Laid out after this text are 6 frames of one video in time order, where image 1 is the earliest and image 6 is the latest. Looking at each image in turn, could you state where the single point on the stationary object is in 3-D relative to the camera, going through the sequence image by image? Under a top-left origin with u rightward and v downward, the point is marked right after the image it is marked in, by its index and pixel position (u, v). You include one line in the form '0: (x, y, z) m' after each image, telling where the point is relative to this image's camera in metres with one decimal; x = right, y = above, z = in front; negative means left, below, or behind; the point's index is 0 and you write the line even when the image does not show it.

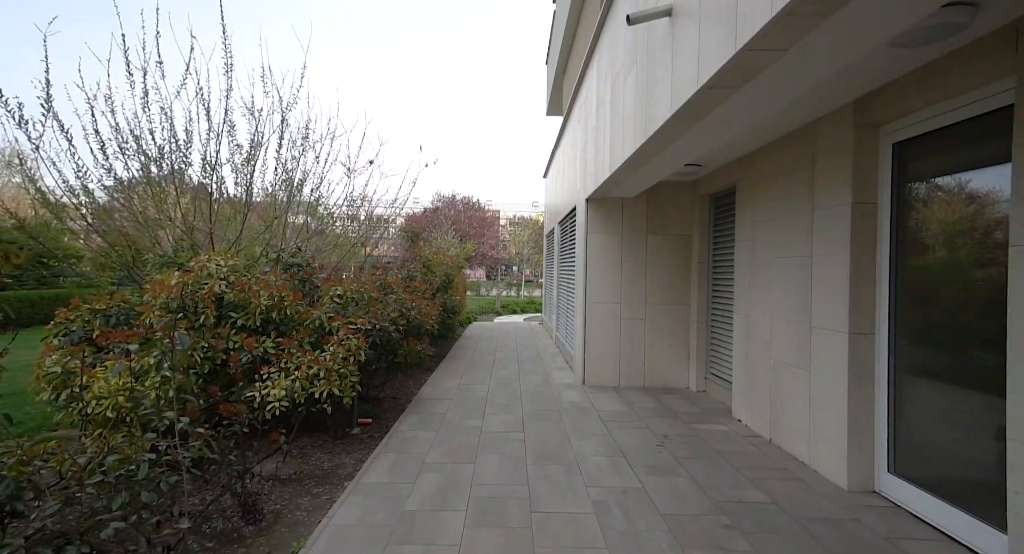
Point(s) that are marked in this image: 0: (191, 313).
0: (-2.4, -0.2, +3.3) m
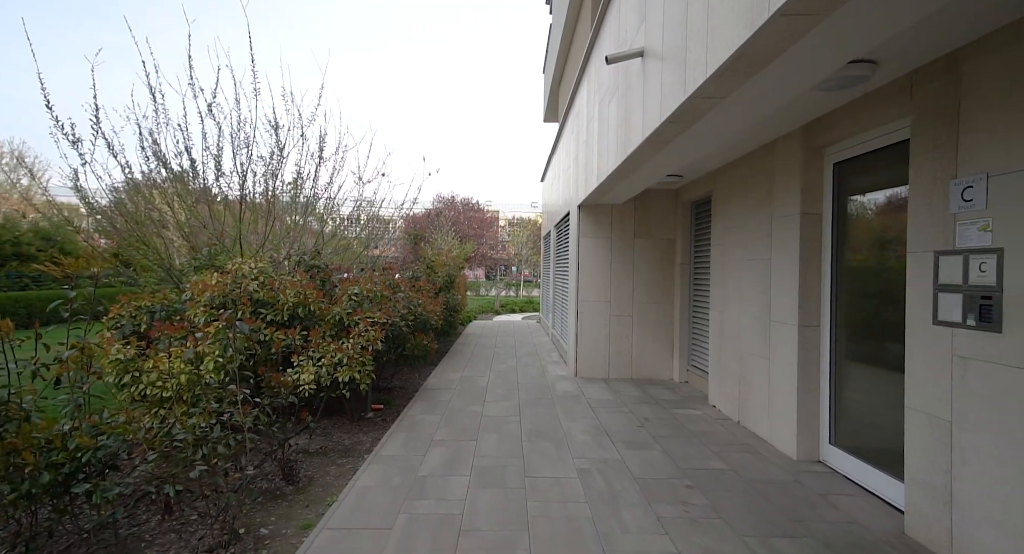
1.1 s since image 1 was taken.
0: (-2.4, -0.3, +3.8) m
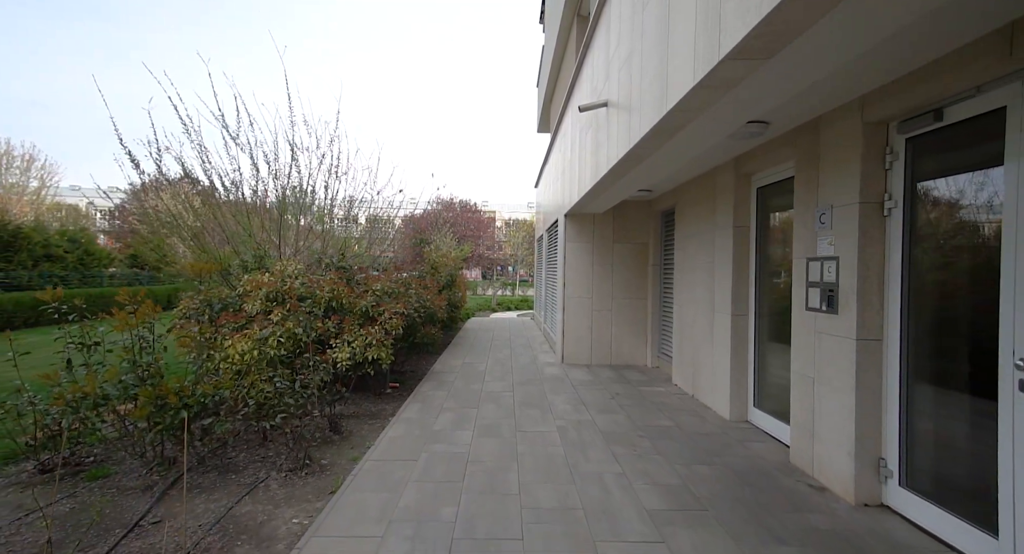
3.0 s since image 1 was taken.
0: (-2.4, -0.2, +4.8) m
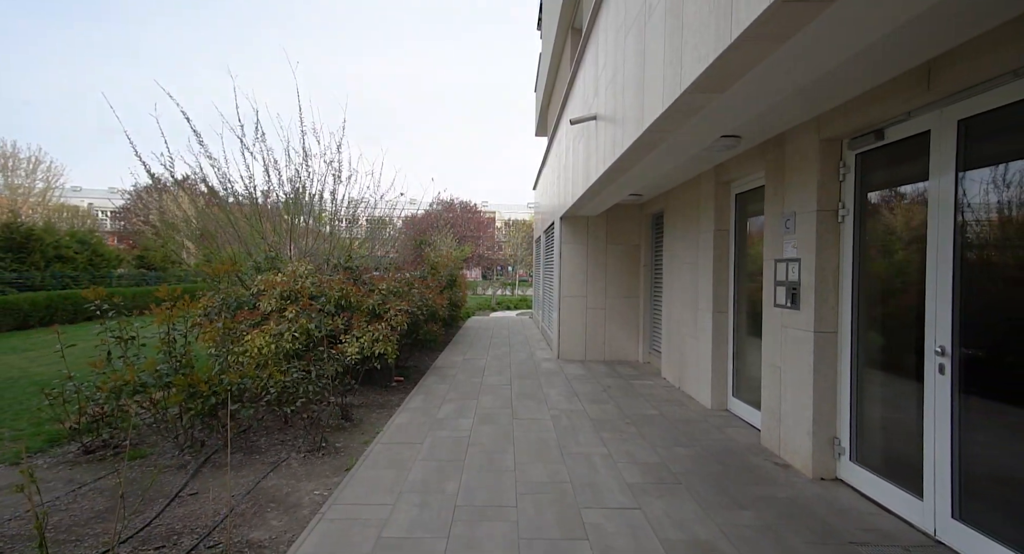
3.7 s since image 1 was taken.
0: (-2.5, -0.3, +5.1) m
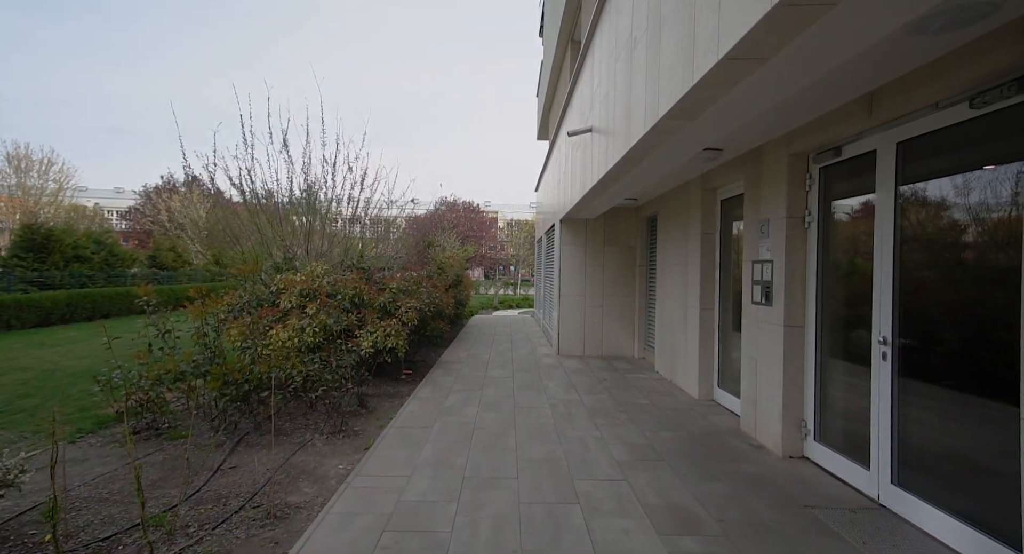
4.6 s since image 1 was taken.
0: (-2.4, -0.2, +5.5) m
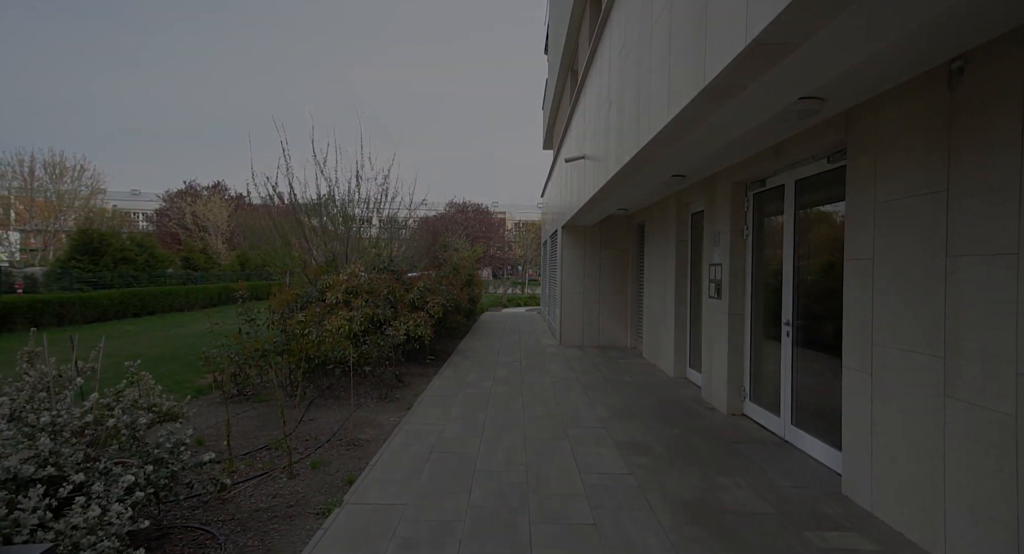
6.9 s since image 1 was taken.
0: (-2.3, -0.2, +6.7) m
